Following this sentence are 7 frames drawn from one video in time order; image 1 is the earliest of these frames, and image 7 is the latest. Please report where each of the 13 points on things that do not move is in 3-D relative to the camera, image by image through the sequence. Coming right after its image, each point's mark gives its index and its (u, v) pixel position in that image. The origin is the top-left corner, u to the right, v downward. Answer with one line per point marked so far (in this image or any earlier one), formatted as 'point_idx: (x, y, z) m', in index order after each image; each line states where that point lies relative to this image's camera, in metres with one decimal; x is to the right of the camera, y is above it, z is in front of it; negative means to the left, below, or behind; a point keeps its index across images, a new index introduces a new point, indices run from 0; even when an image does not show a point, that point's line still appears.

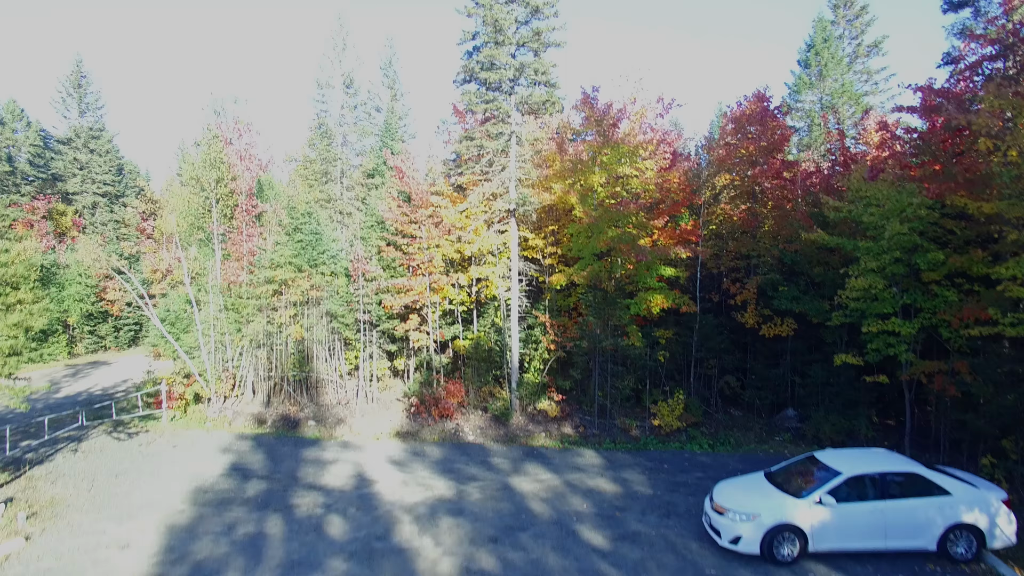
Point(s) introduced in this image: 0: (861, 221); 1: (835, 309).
0: (+11.1, +2.2, +17.8) m
1: (+11.3, -0.8, +19.7) m
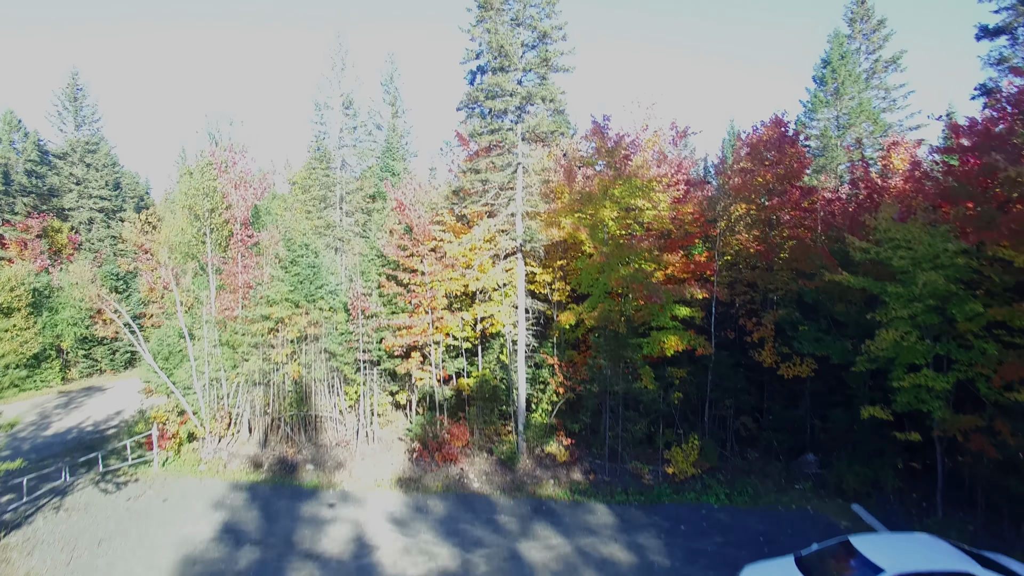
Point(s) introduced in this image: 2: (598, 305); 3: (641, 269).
0: (+11.3, +0.7, +16.8) m
1: (+11.6, -2.2, +18.7) m
2: (+3.1, -0.7, +20.1) m
3: (+4.5, +0.6, +19.7) m
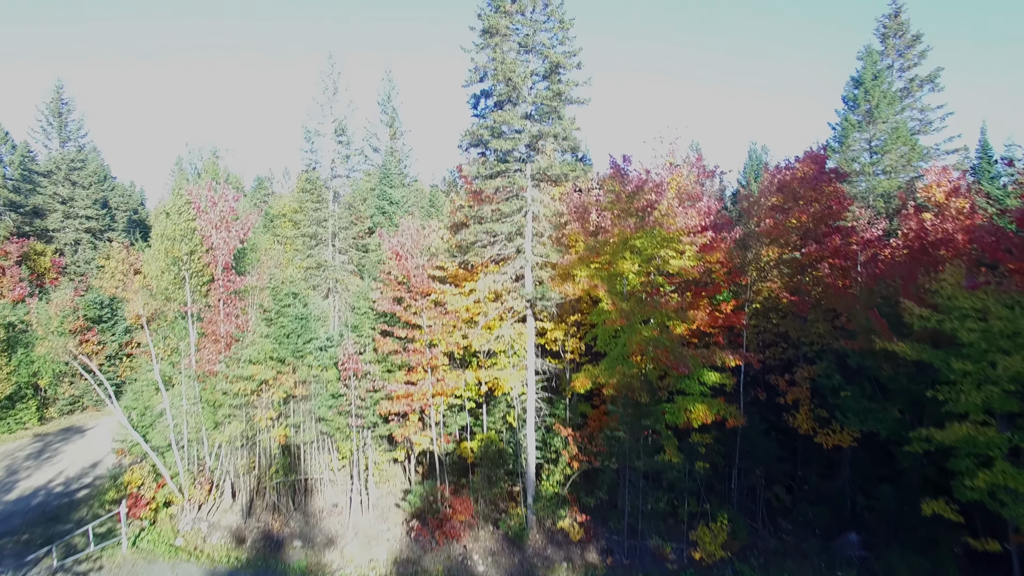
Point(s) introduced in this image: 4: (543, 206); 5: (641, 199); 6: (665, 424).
0: (+11.6, -1.2, +14.6) m
1: (+11.8, -4.1, +16.6) m
2: (+3.3, -2.6, +18.0) m
3: (+4.8, -1.4, +17.5) m
4: (+1.0, +2.6, +18.2) m
5: (+4.1, +2.8, +17.8) m
6: (+4.9, -4.4, +17.9) m
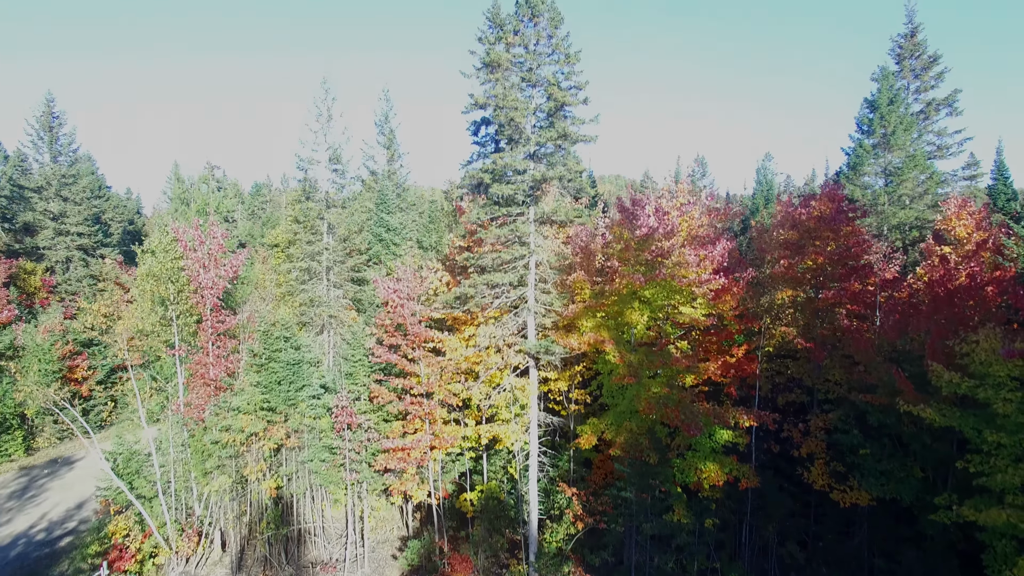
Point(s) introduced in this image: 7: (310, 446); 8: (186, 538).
0: (+11.6, -2.9, +13.7) m
1: (+11.9, -5.7, +15.6) m
2: (+3.4, -4.2, +17.1) m
3: (+4.9, -3.0, +16.6) m
4: (+1.1, +1.1, +17.3) m
5: (+4.2, +1.2, +16.9) m
6: (+5.0, -5.9, +17.0) m
7: (-6.9, -5.4, +19.1) m
8: (-11.5, -8.8, +19.8) m
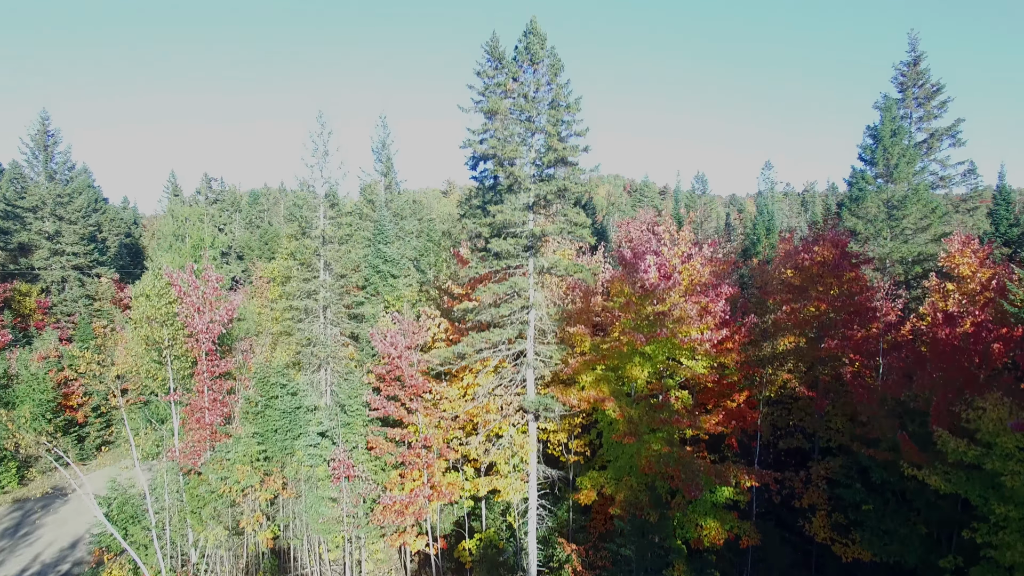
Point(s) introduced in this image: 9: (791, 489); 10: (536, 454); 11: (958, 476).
0: (+11.6, -4.5, +13.4) m
1: (+11.8, -7.4, +15.4) m
2: (+3.3, -5.8, +16.8) m
3: (+4.8, -4.6, +16.4) m
4: (+1.0, -0.5, +17.0) m
5: (+4.1, -0.4, +16.6) m
6: (+4.9, -7.6, +16.8) m
7: (-6.9, -7.0, +18.8) m
8: (-11.6, -10.4, +19.5) m
9: (+9.8, -7.0, +19.7) m
10: (+0.7, -5.0, +17.3) m
11: (+11.3, -4.8, +14.2) m
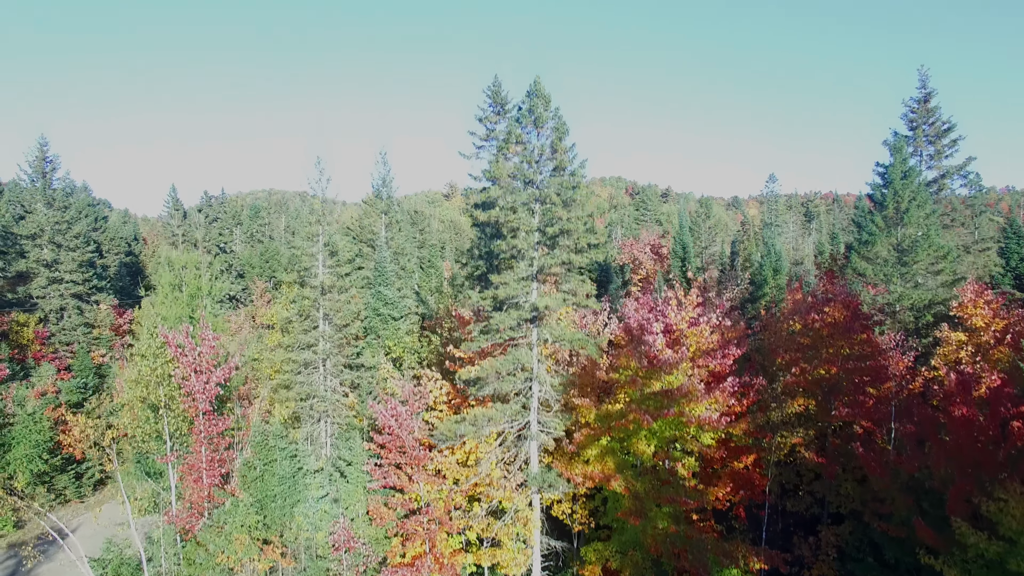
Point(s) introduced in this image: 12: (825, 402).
0: (+11.7, -6.6, +12.9) m
1: (+11.9, -9.5, +14.9) m
2: (+3.4, -7.9, +16.4) m
3: (+4.9, -6.7, +15.9) m
4: (+1.1, -2.6, +16.6) m
5: (+4.2, -2.5, +16.1) m
6: (+5.0, -9.7, +16.3) m
7: (-6.8, -9.1, +18.4) m
8: (-11.5, -12.5, +19.1) m
9: (+9.9, -9.1, +19.2) m
10: (+0.8, -7.1, +16.9) m
11: (+11.4, -6.9, +13.7) m
12: (+10.5, -3.8, +18.9) m
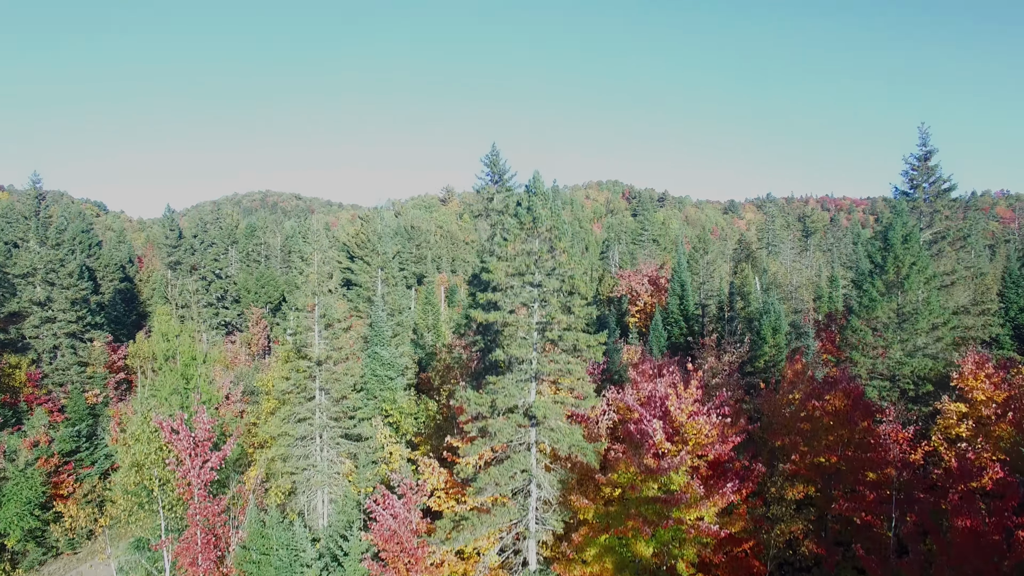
0: (+11.6, -9.6, +12.8) m
1: (+11.9, -12.4, +14.8) m
2: (+3.4, -10.8, +16.2) m
3: (+4.9, -9.6, +15.7) m
4: (+1.1, -5.6, +16.4) m
5: (+4.2, -5.4, +16.0) m
6: (+5.0, -12.6, +16.2) m
7: (-6.9, -12.0, +18.2) m
8: (-11.6, -15.4, +18.9) m
9: (+9.8, -12.0, +19.1) m
10: (+0.7, -10.0, +16.7) m
11: (+11.3, -9.8, +13.6) m
12: (+10.4, -6.7, +18.7) m
